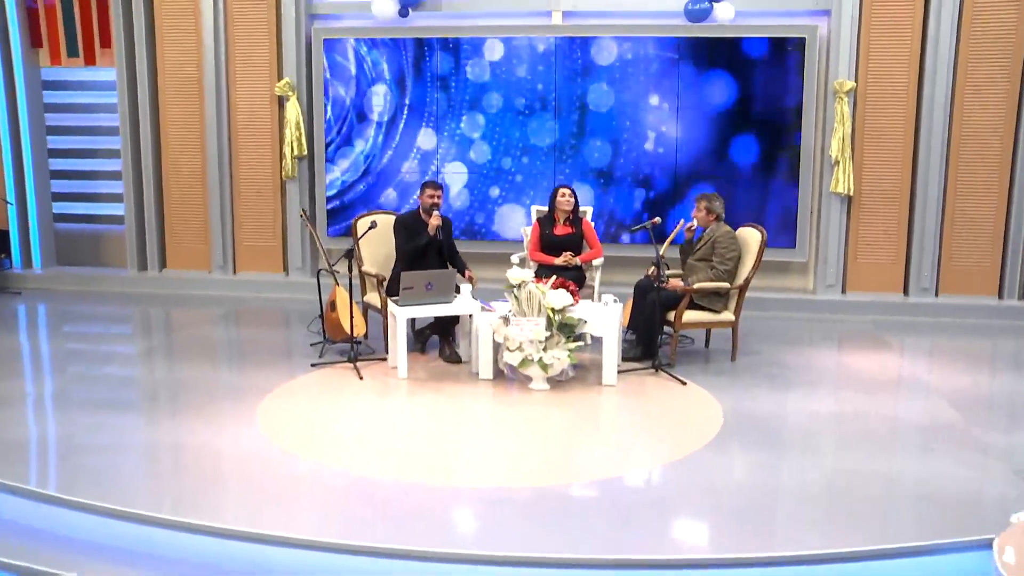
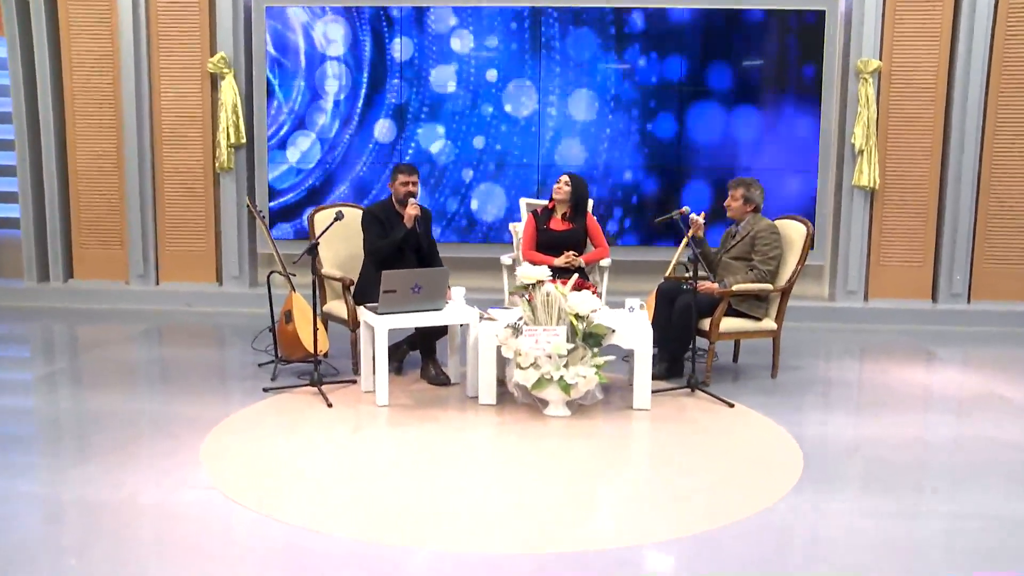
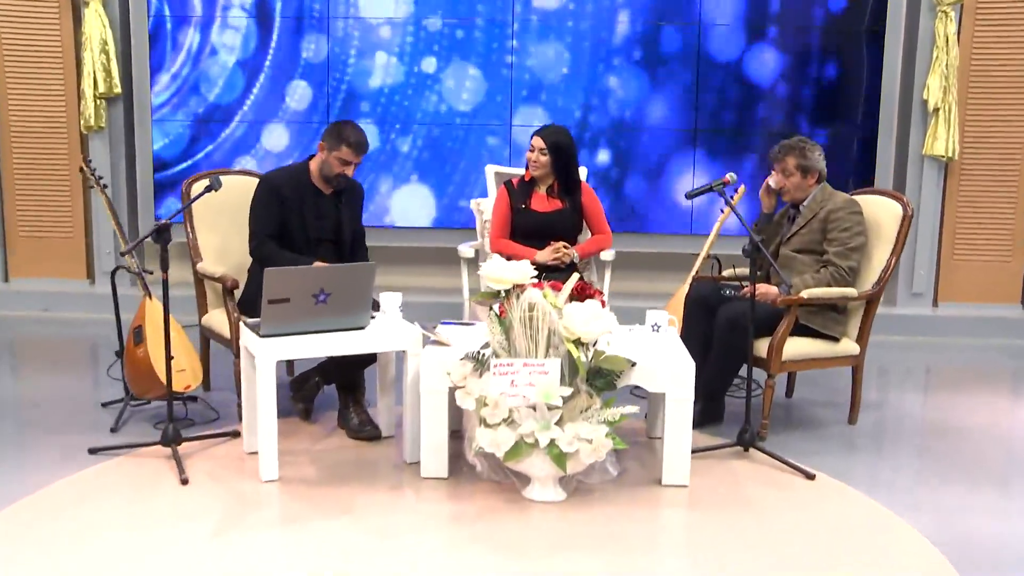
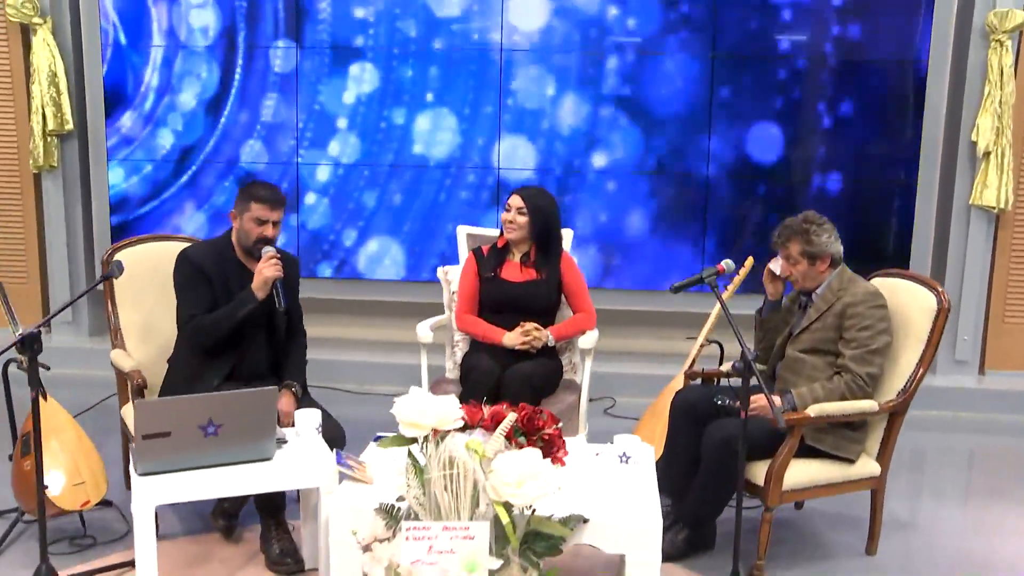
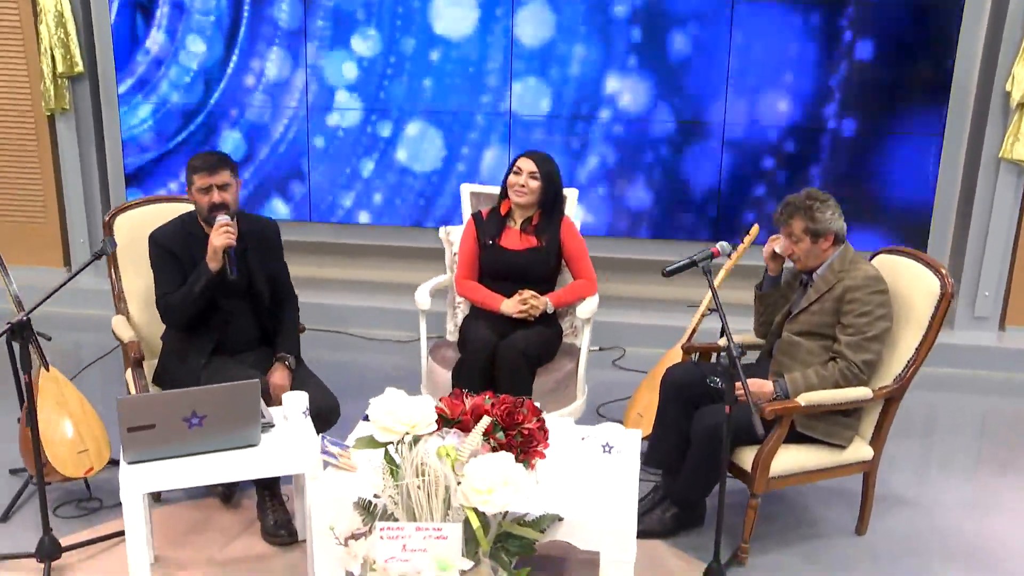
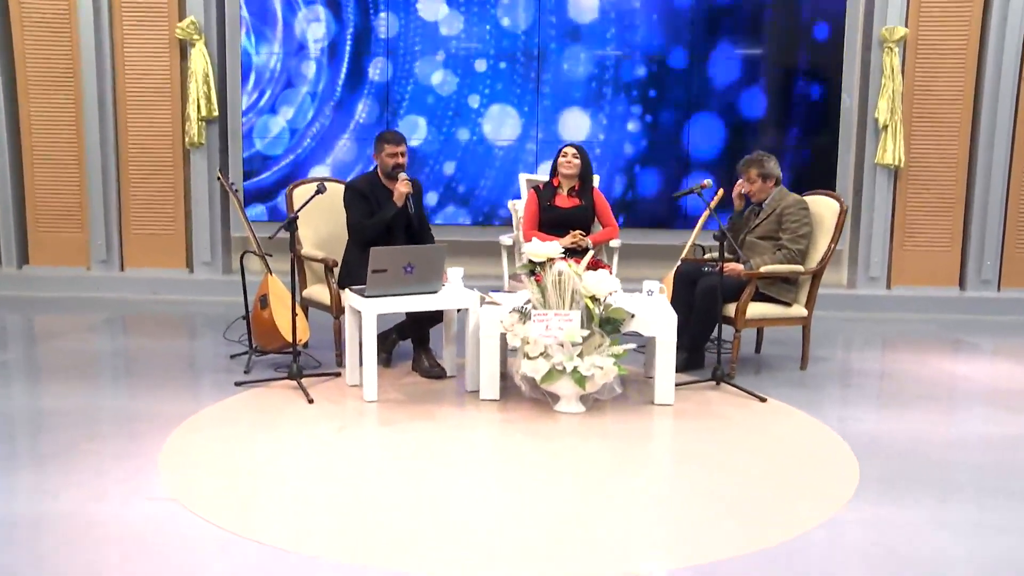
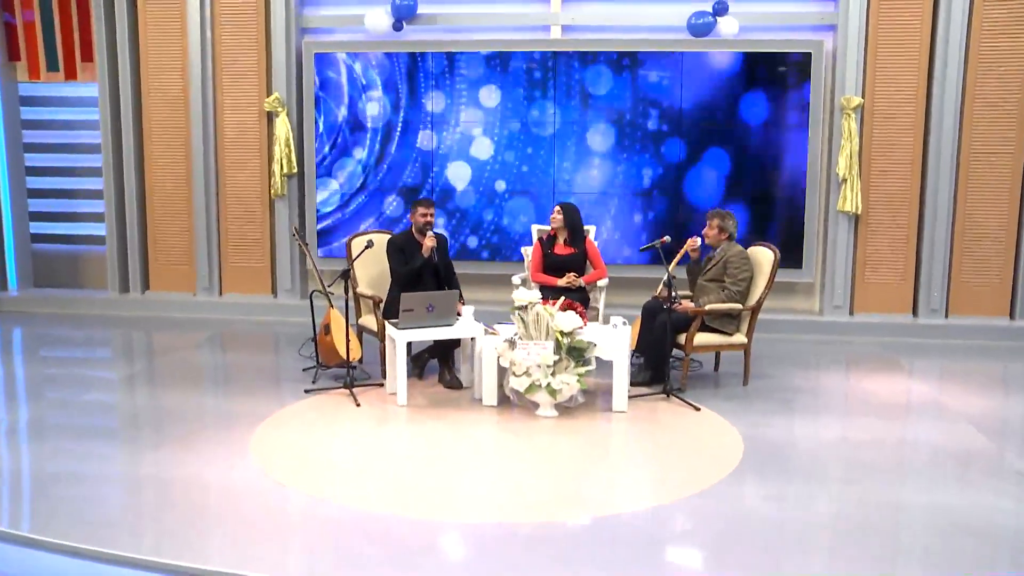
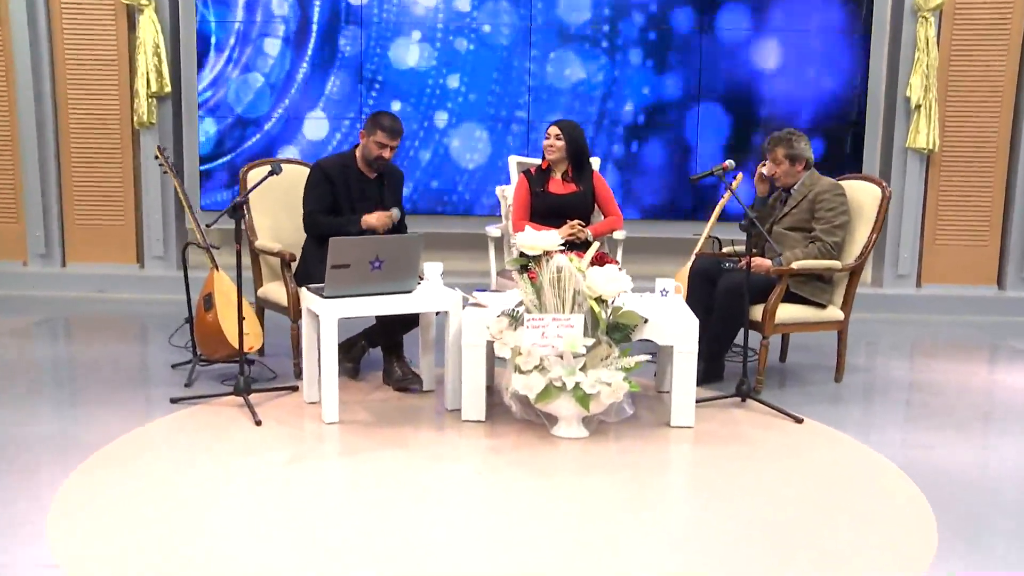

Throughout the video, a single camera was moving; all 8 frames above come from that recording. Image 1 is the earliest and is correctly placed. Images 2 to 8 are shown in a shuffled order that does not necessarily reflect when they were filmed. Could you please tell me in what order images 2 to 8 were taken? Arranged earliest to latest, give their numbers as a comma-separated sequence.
7, 2, 6, 8, 3, 4, 5
